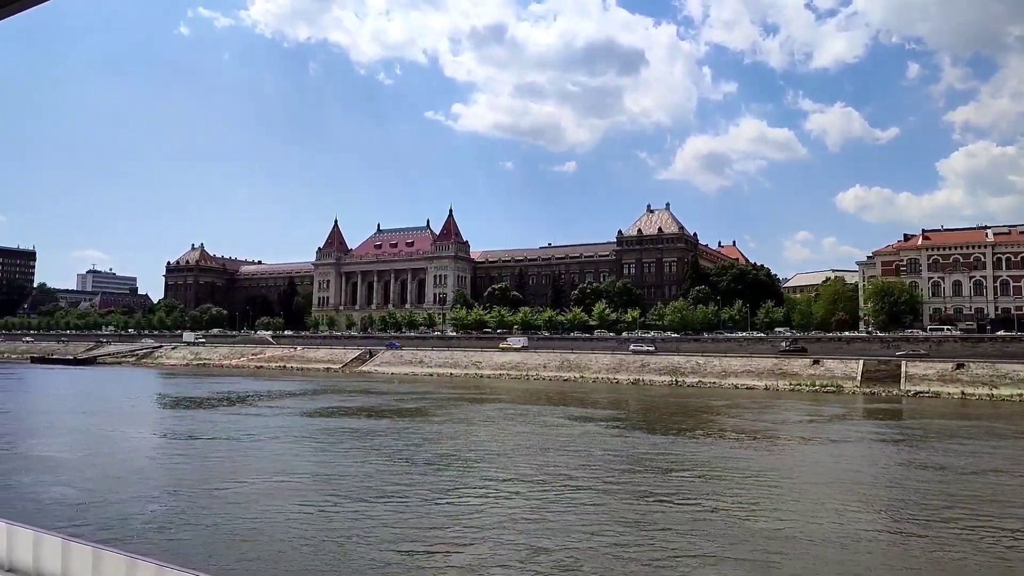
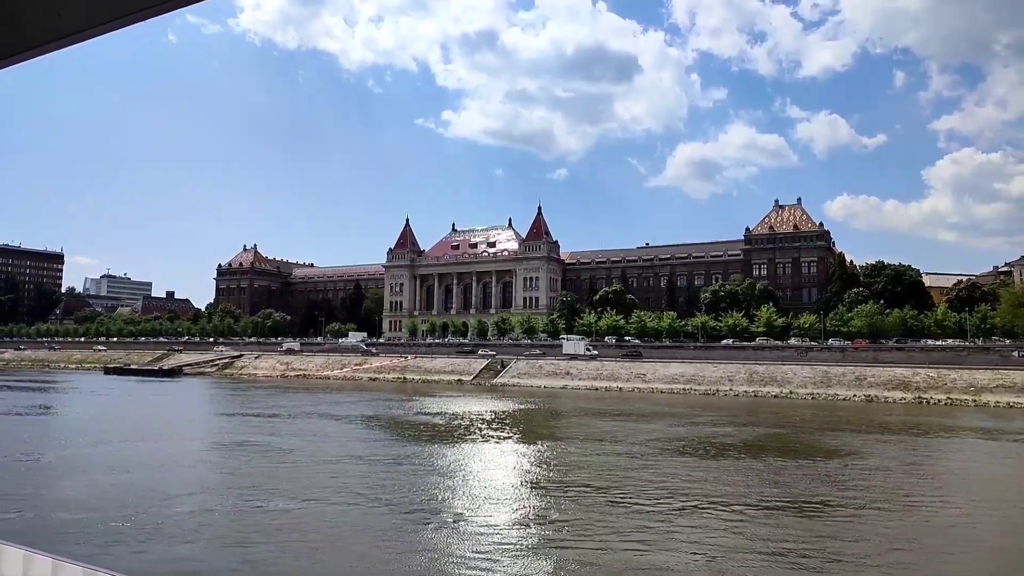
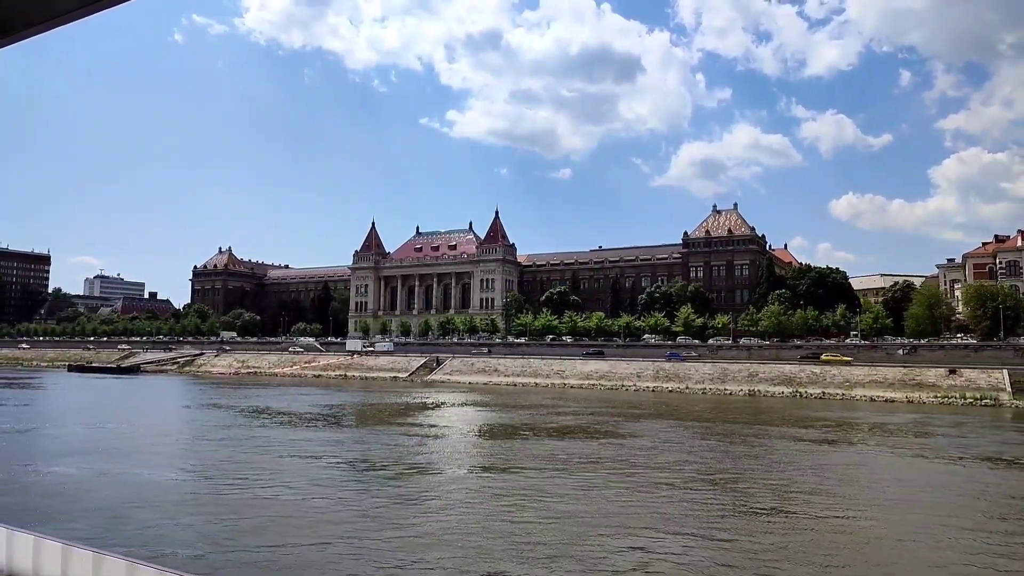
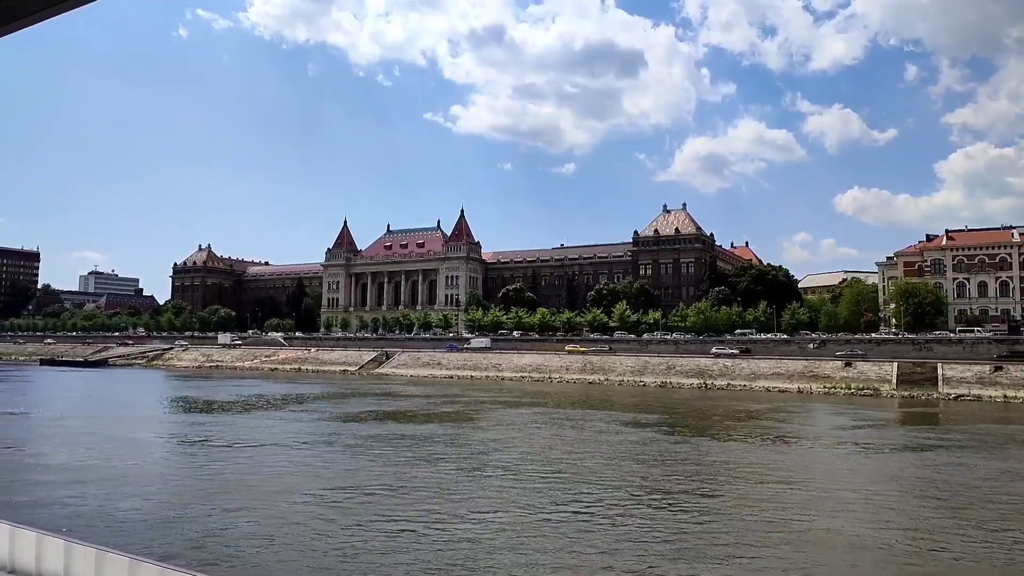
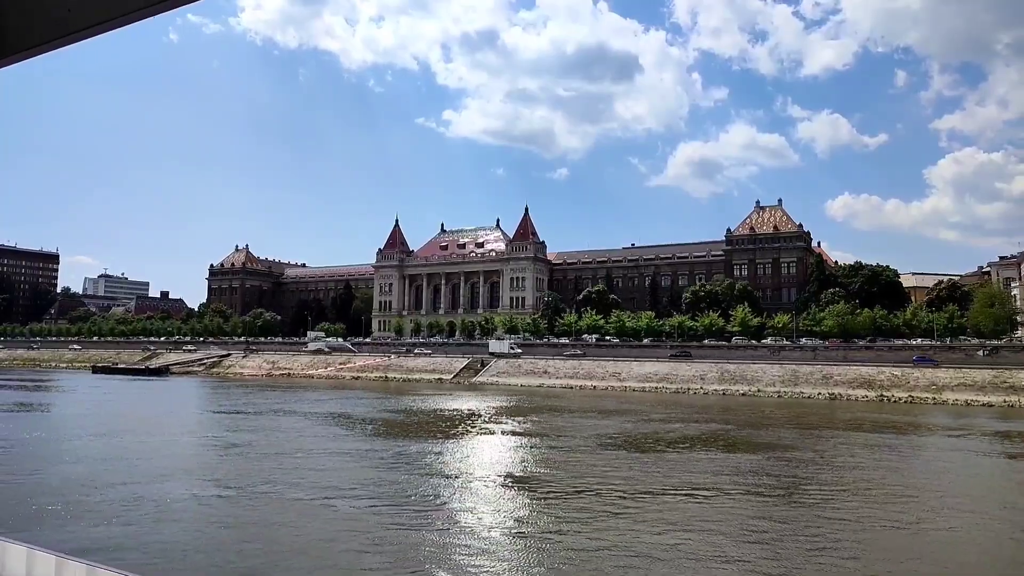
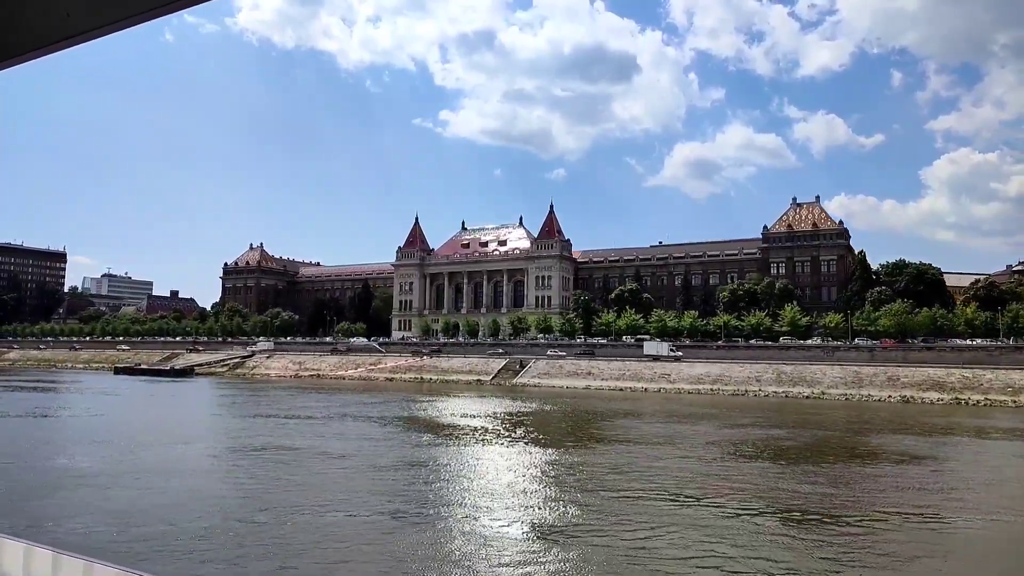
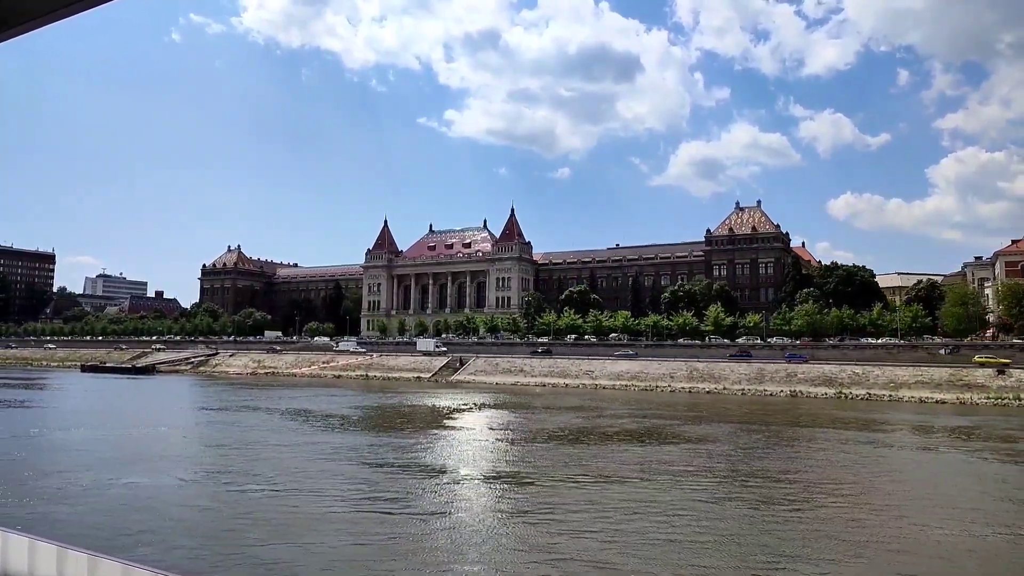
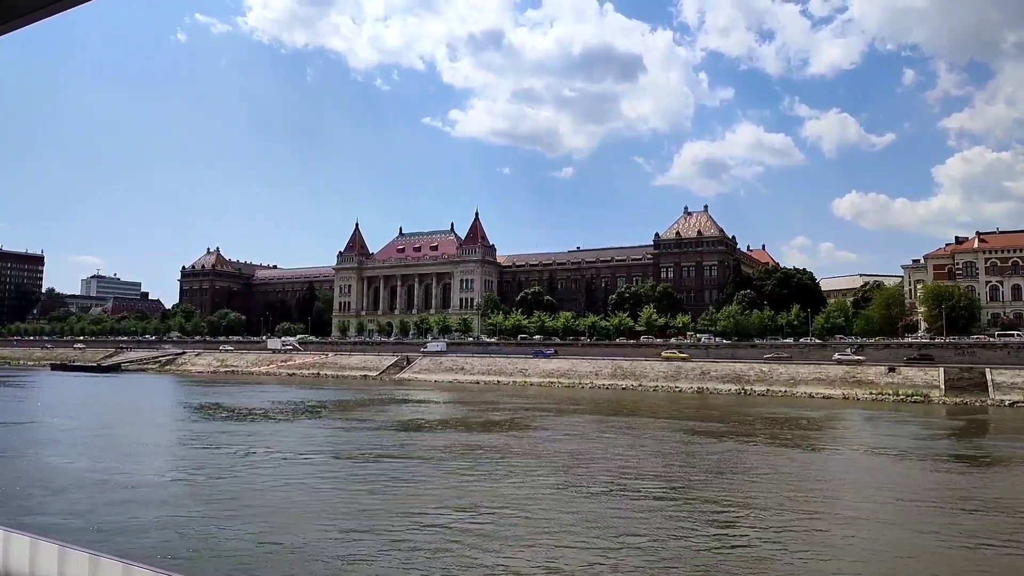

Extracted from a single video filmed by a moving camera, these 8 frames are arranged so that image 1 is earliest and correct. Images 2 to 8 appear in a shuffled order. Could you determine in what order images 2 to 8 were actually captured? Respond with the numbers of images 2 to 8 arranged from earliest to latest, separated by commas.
4, 8, 3, 7, 5, 2, 6
